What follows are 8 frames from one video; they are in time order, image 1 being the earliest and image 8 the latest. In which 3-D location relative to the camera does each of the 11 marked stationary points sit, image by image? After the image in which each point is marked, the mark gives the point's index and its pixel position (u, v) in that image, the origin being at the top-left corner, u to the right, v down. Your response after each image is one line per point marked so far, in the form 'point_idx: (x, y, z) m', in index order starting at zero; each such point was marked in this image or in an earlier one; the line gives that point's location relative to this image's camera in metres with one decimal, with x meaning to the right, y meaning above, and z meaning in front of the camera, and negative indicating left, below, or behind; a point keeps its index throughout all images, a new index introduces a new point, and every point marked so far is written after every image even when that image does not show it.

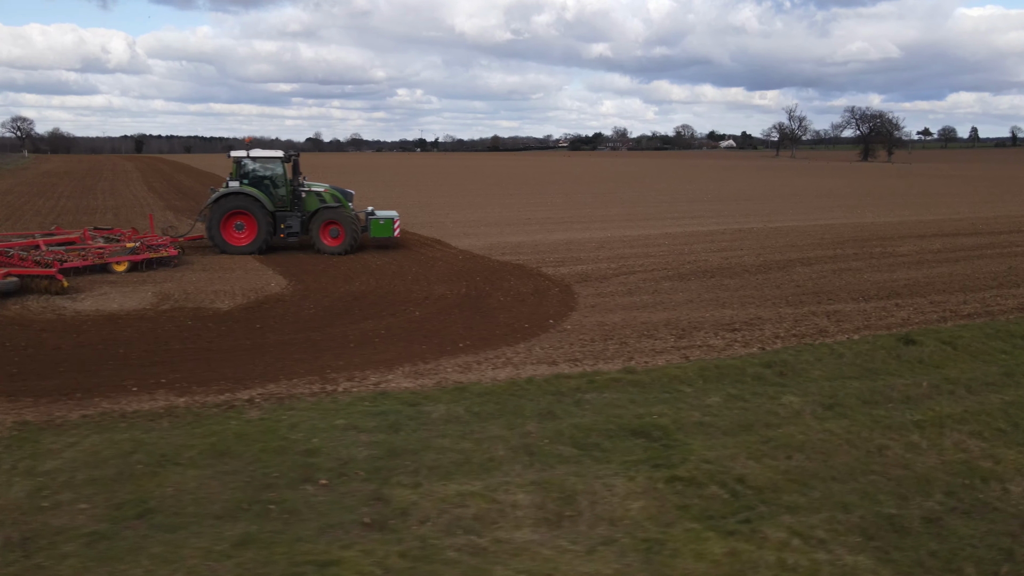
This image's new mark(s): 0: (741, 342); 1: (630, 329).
0: (+1.9, -0.5, +8.2) m
1: (+1.0, -0.4, +8.6) m
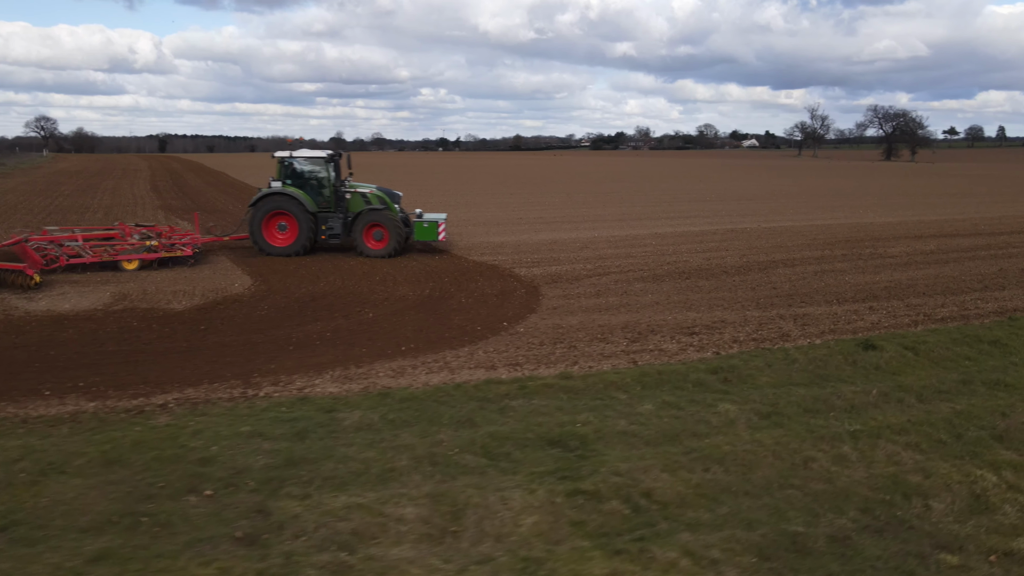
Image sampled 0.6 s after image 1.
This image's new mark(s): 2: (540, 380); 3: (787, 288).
0: (+1.5, -0.5, +8.0) m
1: (+0.6, -0.4, +8.4) m
2: (+0.2, -0.6, +6.6) m
3: (+3.1, 0.0, +11.1) m
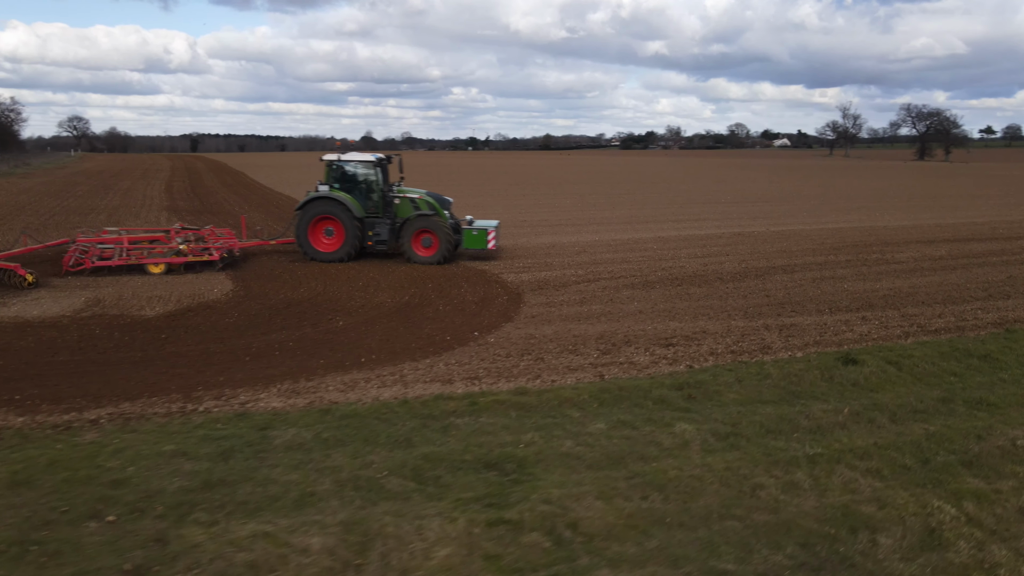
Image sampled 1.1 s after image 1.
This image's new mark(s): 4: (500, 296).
0: (+1.2, -0.6, +7.7) m
1: (+0.4, -0.5, +8.1) m
2: (-0.1, -0.7, +6.3) m
3: (+2.9, -0.1, +10.8) m
4: (-0.1, -0.1, +10.3) m
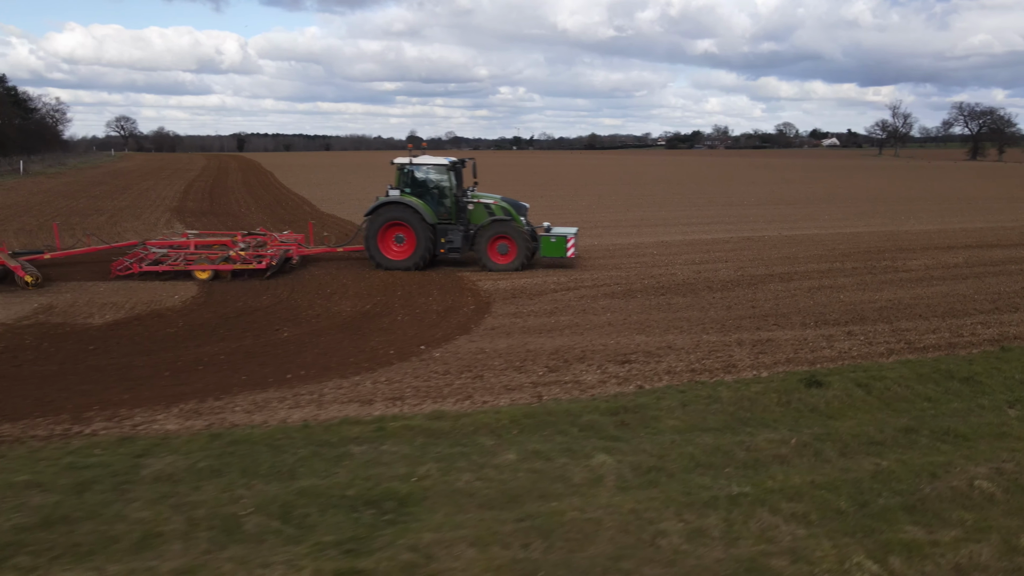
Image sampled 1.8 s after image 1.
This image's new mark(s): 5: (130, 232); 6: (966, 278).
0: (+0.8, -0.7, +7.1) m
1: (-0.1, -0.5, +7.6) m
2: (-0.6, -0.8, +5.8) m
3: (+2.6, -0.2, +10.1) m
4: (-0.4, -0.2, +9.8) m
5: (-6.7, +1.0, +17.2) m
6: (+5.6, +0.1, +12.2) m
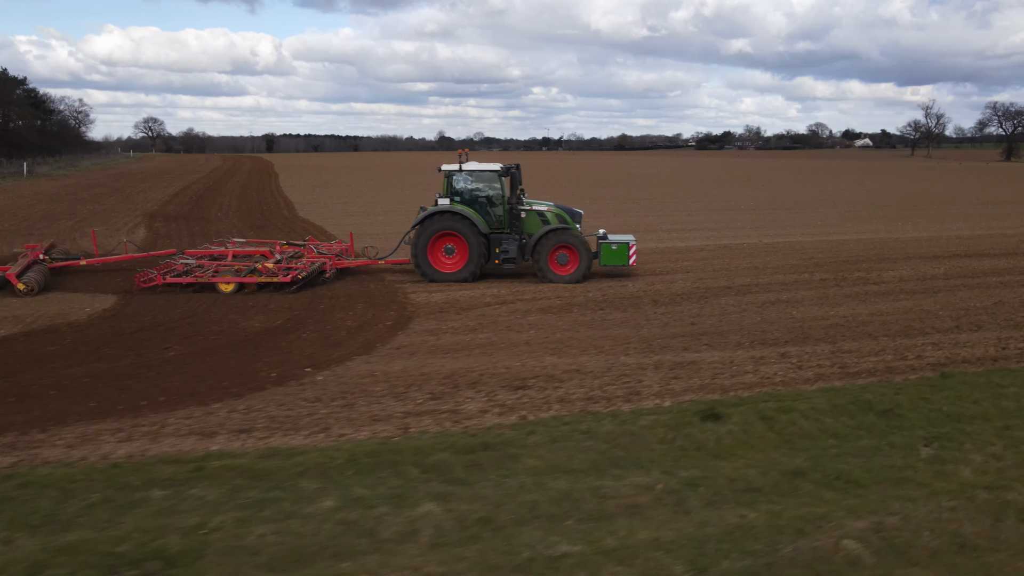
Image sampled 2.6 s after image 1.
0: (-0.1, -0.8, +6.6) m
1: (-0.9, -0.7, +7.0) m
2: (-1.5, -0.9, +5.3) m
3: (+1.9, -0.3, +9.5) m
4: (-1.2, -0.3, +9.3) m
5: (-7.2, +0.9, +16.8) m
6: (+4.9, 0.0, +11.4) m
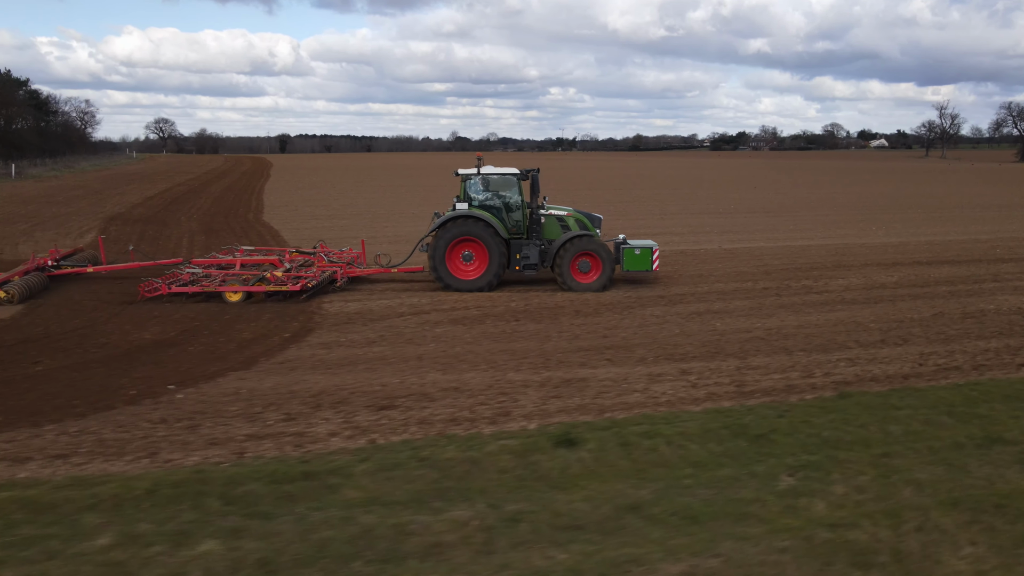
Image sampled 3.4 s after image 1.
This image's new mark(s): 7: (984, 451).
0: (-1.0, -0.9, +6.2) m
1: (-1.8, -0.8, +6.7) m
2: (-2.4, -1.0, +5.0) m
3: (+1.0, -0.4, +9.1) m
4: (-2.1, -0.4, +8.9) m
5: (-8.0, +0.8, +16.6) m
6: (+4.1, -0.2, +11.0) m
7: (+2.9, -1.0, +6.0) m
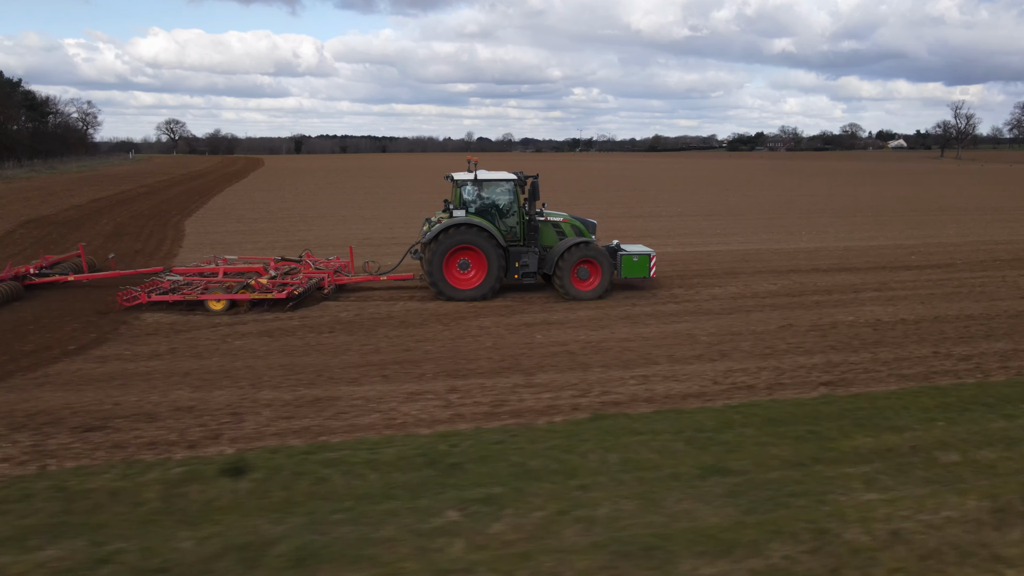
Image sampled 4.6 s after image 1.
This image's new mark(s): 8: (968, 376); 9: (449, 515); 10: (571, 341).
0: (-2.8, -1.0, +5.8) m
1: (-3.6, -0.9, +6.3) m
2: (-4.3, -1.1, +4.6) m
3: (-0.7, -0.5, +8.7) m
4: (-3.8, -0.5, +8.6) m
5: (-9.6, +0.7, +16.3) m
6: (+2.4, -0.3, +10.5) m
7: (+1.0, -1.1, +5.5) m
8: (+3.6, -0.7, +7.9) m
9: (-0.3, -1.2, +5.1) m
10: (+0.5, -0.5, +9.0) m
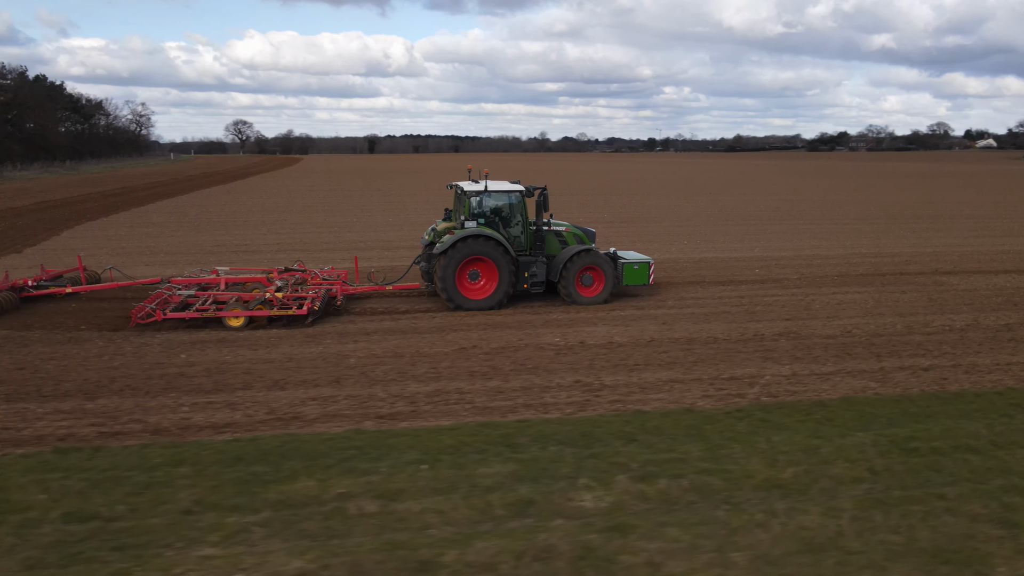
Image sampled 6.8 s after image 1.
0: (-6.3, -1.1, +5.8) m
1: (-7.0, -1.0, +6.3) m
2: (-7.9, -1.2, +4.7) m
3: (-4.0, -0.7, +8.4) m
4: (-7.1, -0.6, +8.6) m
5: (-12.1, +0.7, +16.8) m
6: (-0.7, -0.4, +10.0) m
7: (-2.5, -1.3, +5.1) m
8: (+0.3, -0.9, +7.2) m
9: (-3.9, -1.3, +4.8) m
10: (-2.7, -0.7, +8.6) m
